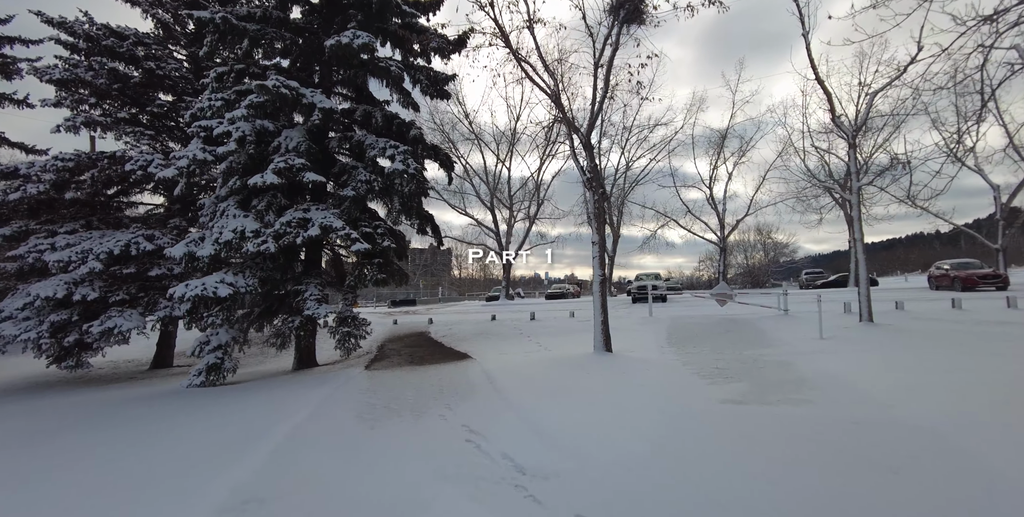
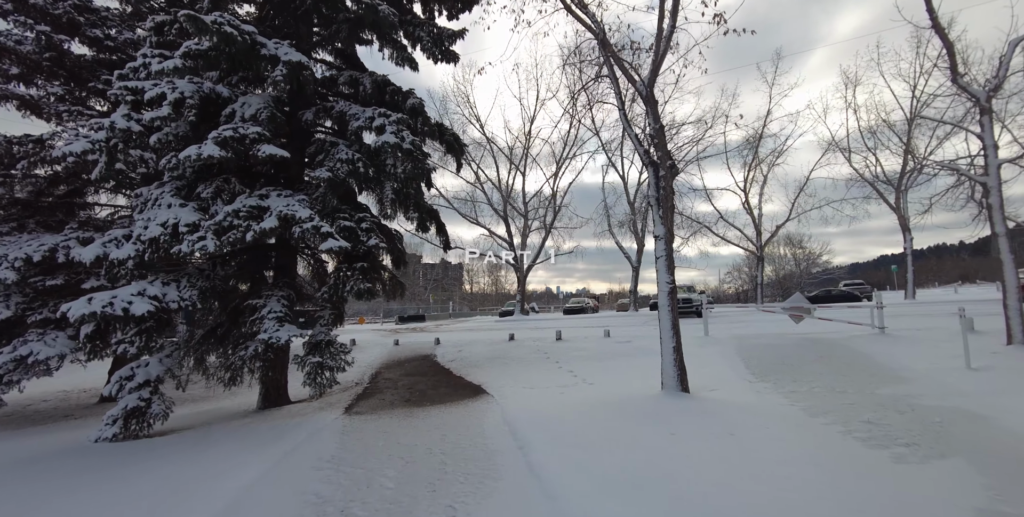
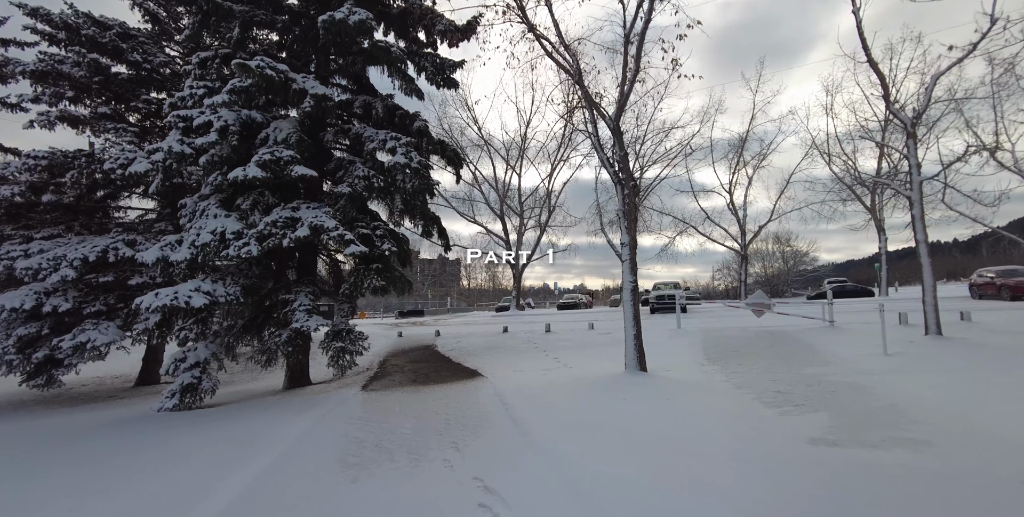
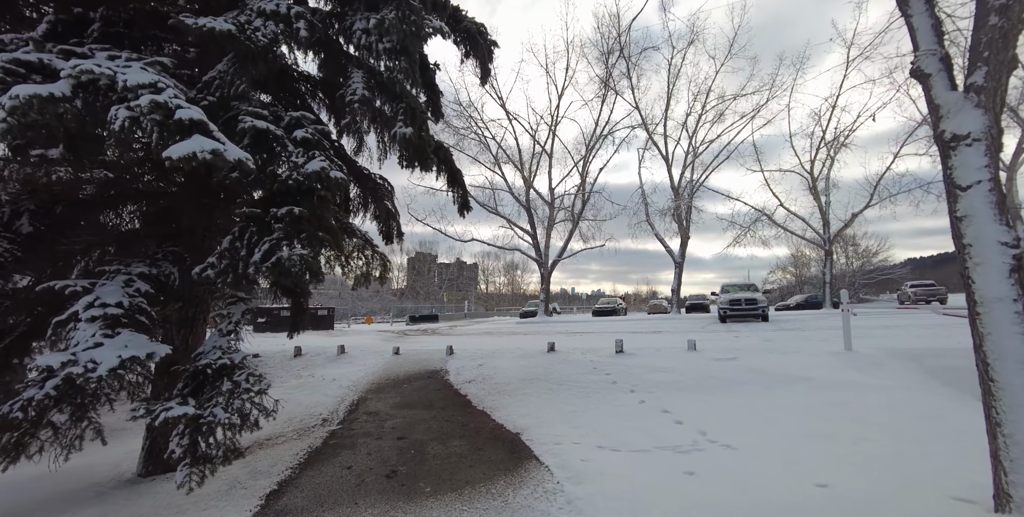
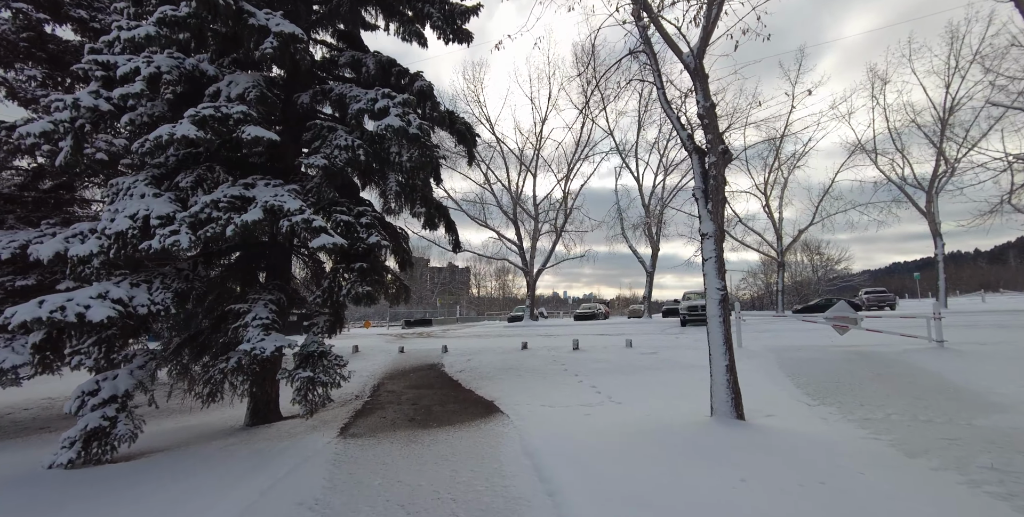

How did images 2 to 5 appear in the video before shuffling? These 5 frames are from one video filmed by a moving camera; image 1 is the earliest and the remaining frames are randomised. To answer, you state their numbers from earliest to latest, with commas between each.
3, 2, 5, 4
